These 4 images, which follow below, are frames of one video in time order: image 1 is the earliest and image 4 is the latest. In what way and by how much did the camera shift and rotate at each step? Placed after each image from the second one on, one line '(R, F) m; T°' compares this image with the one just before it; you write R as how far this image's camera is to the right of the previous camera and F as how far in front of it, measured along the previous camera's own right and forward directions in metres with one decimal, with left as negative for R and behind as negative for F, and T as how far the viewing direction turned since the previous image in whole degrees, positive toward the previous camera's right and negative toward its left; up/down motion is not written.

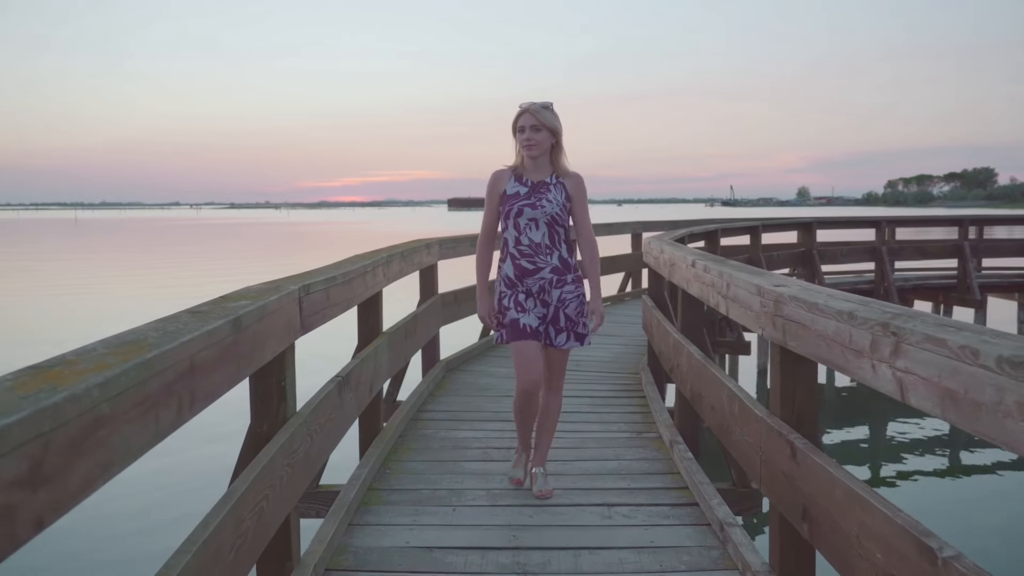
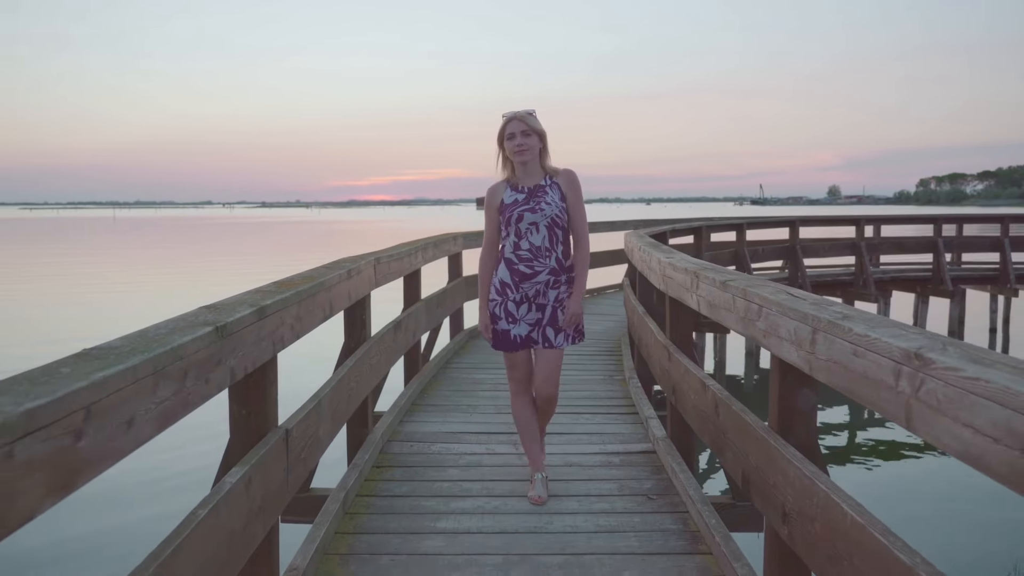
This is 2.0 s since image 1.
(+0.2, -1.3) m; -2°
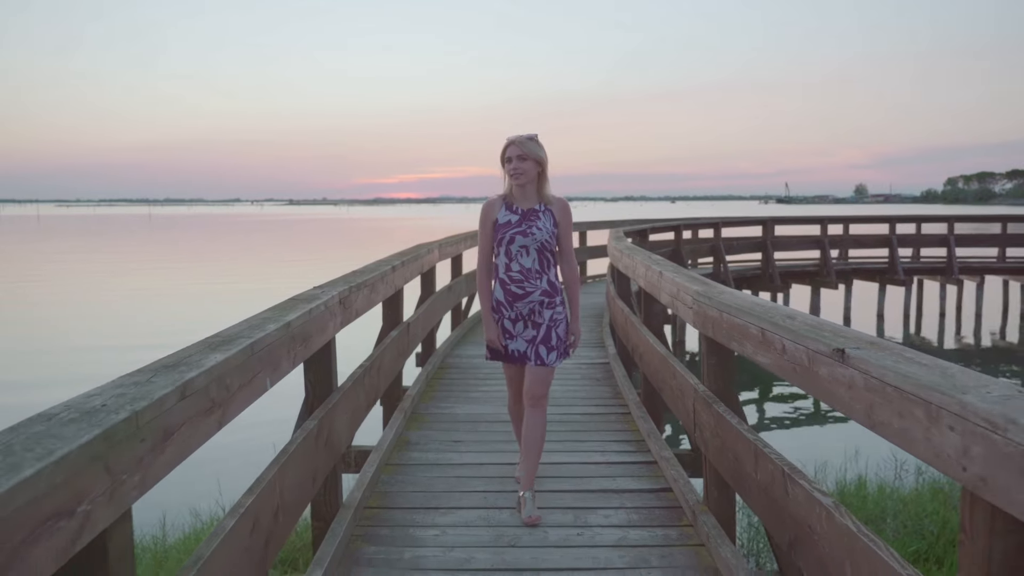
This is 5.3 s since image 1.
(+0.1, -2.3) m; -2°
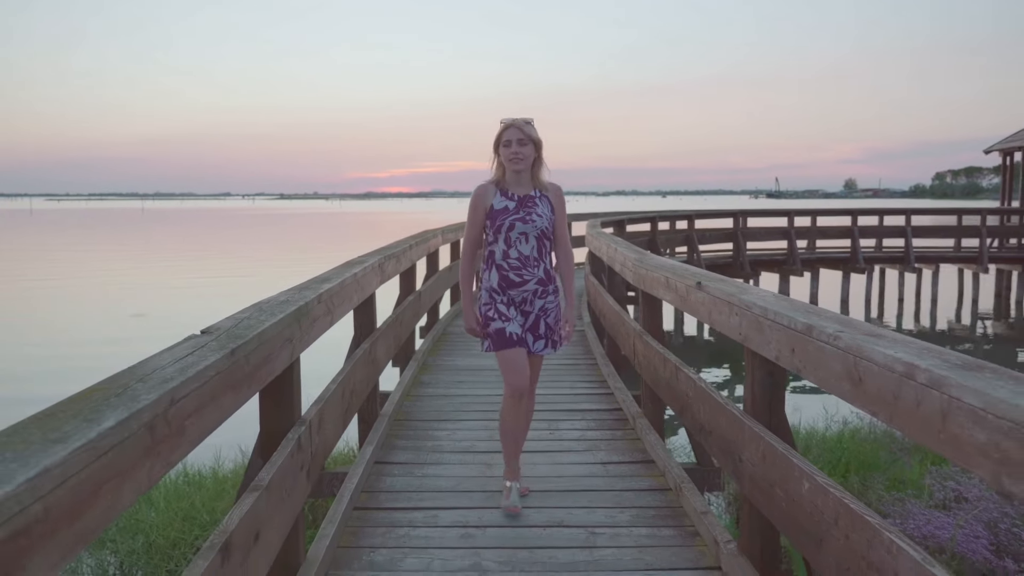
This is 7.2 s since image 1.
(0.0, -1.1) m; +1°
